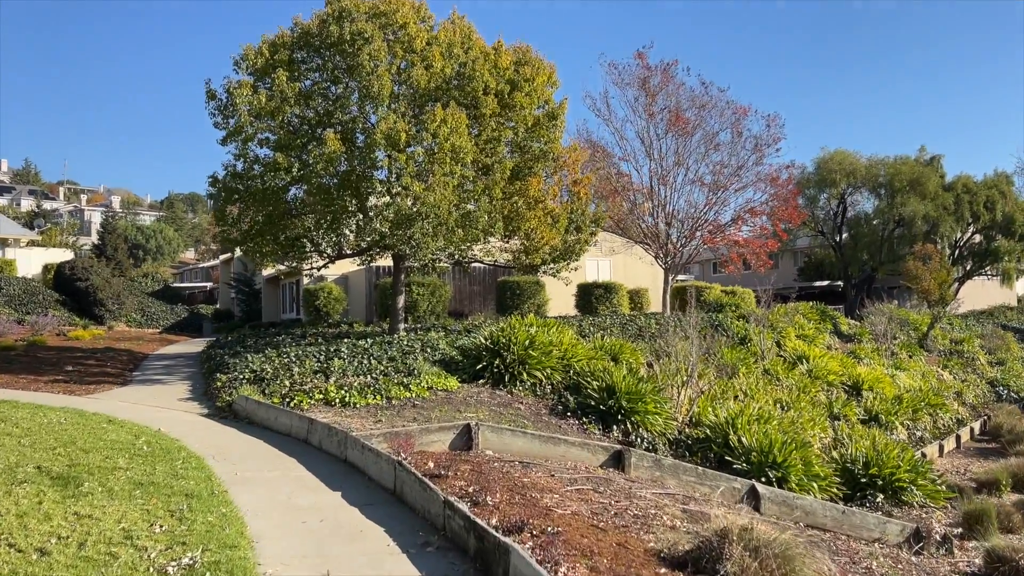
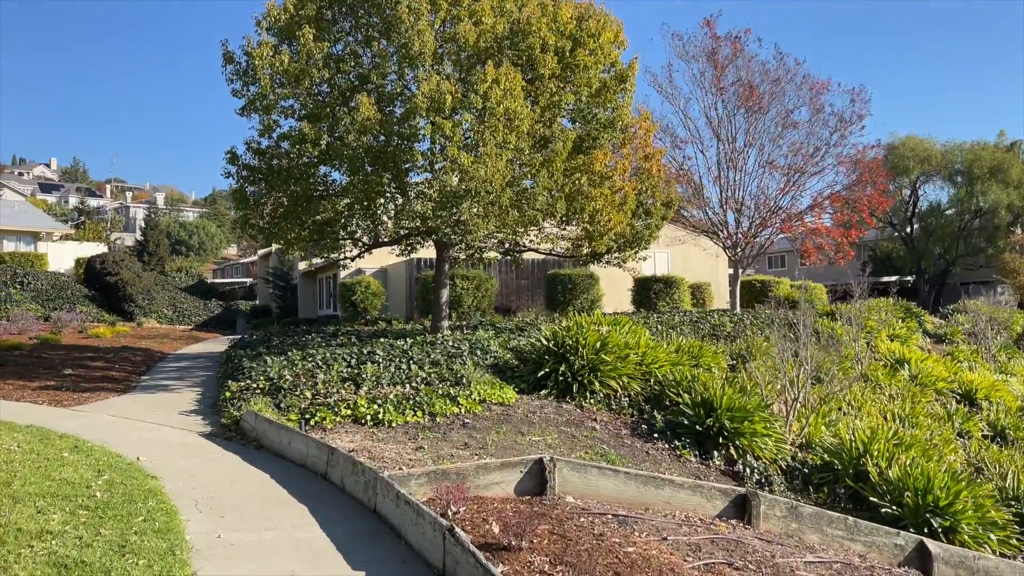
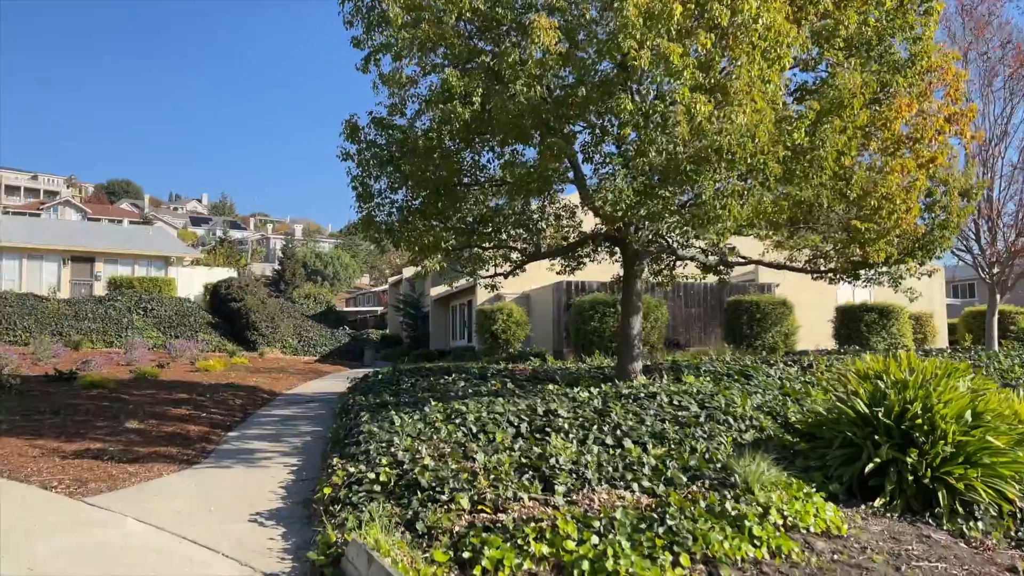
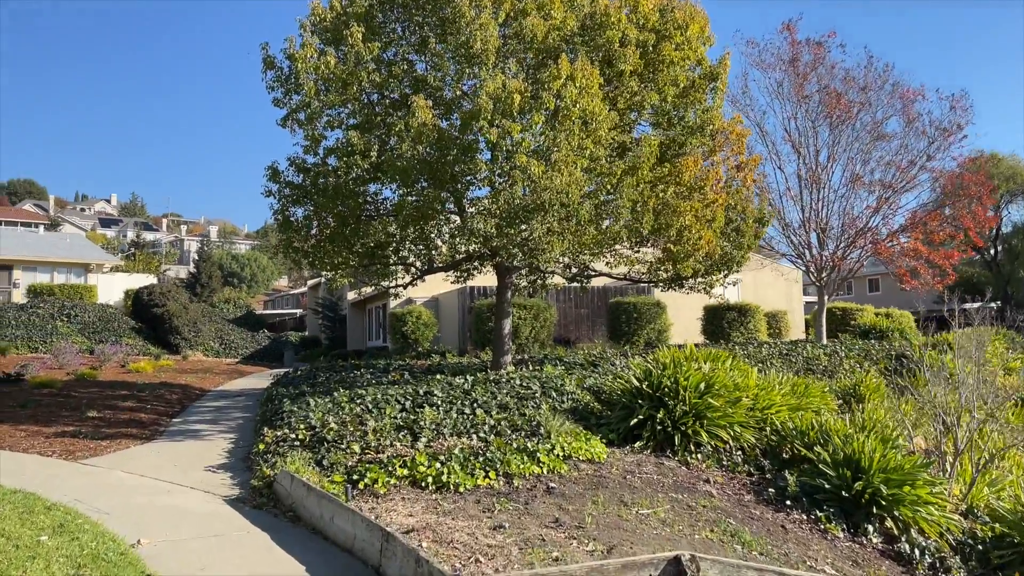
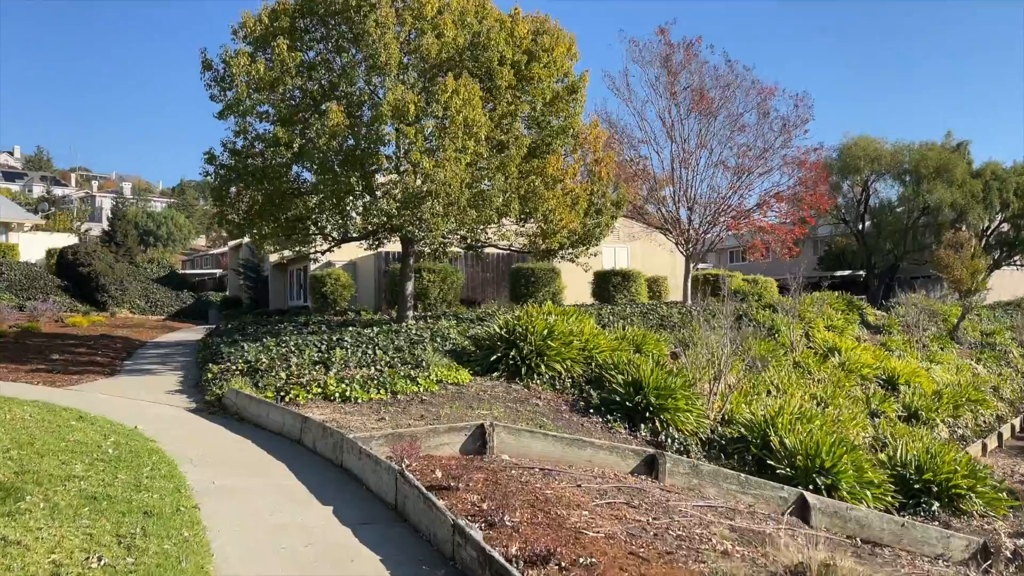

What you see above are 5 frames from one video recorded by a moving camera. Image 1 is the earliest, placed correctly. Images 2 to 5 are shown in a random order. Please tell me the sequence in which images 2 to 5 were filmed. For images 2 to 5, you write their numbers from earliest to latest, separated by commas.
5, 2, 4, 3
